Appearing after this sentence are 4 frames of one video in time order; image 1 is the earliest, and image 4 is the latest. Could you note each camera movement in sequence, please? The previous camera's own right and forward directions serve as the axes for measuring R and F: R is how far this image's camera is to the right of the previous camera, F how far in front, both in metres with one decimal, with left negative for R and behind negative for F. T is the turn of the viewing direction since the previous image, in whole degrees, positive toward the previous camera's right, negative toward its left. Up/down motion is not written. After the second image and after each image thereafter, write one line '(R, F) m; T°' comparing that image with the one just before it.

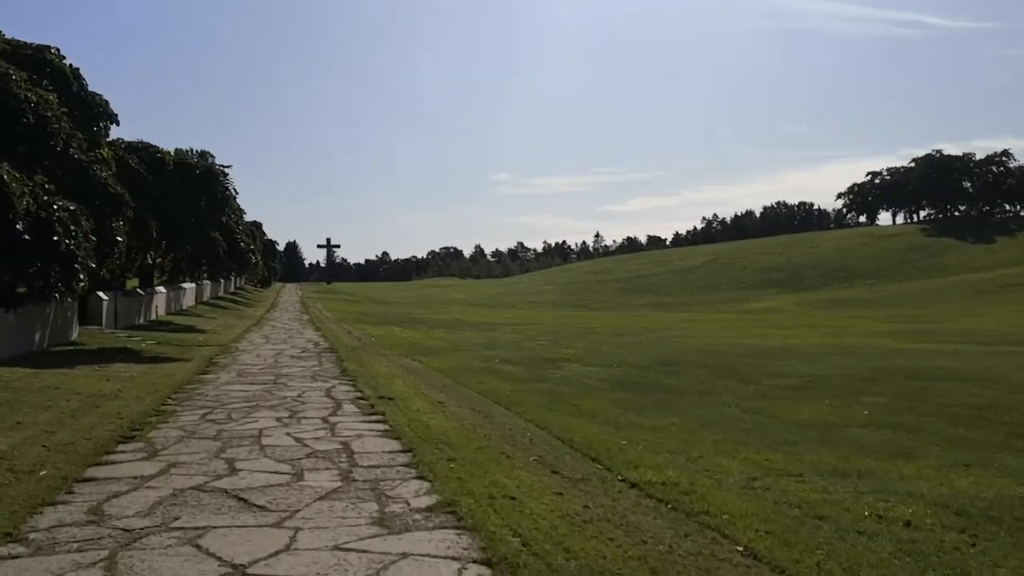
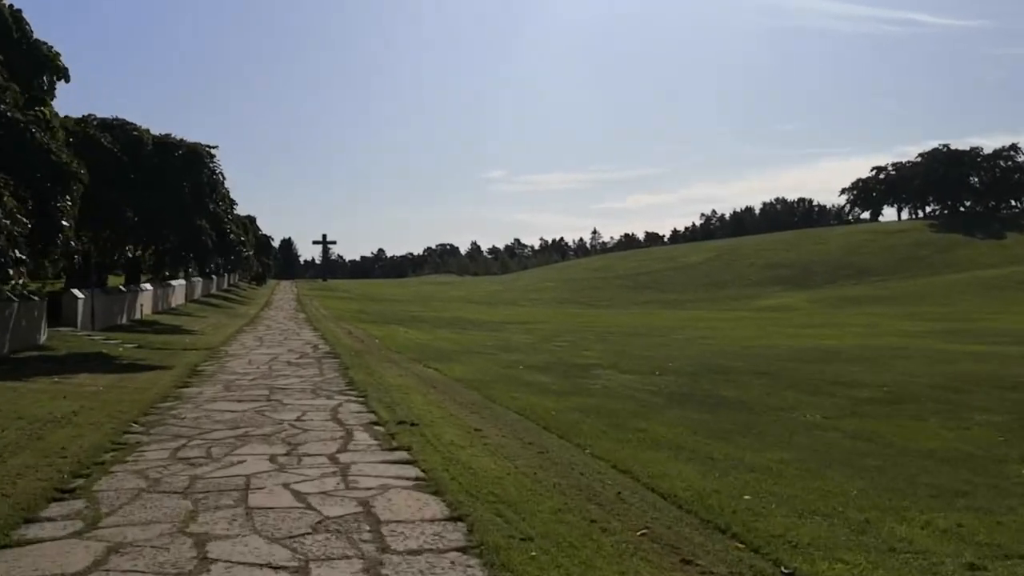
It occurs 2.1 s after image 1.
(-0.6, +2.9) m; 0°
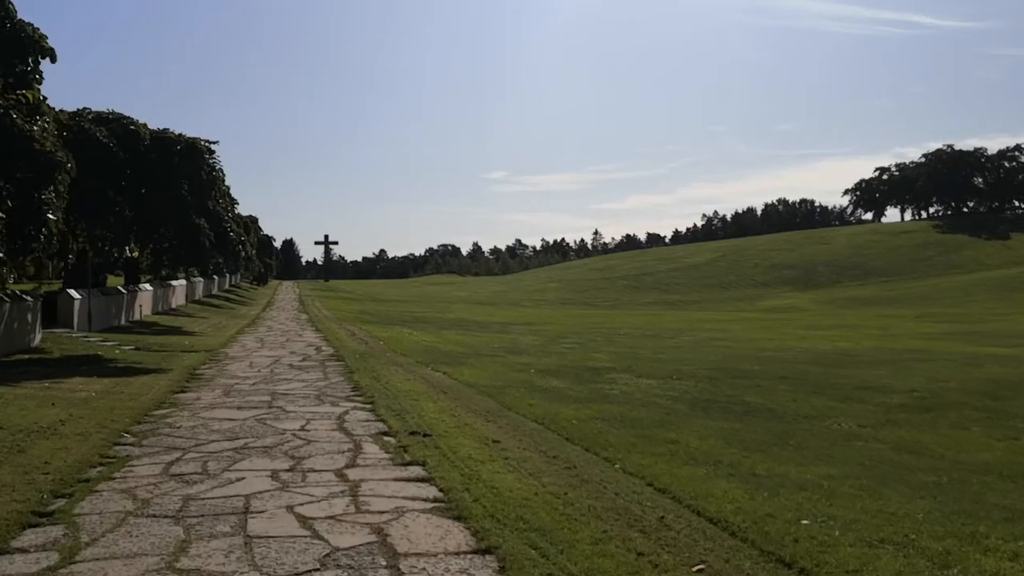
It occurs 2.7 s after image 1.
(-0.2, +0.8) m; 0°
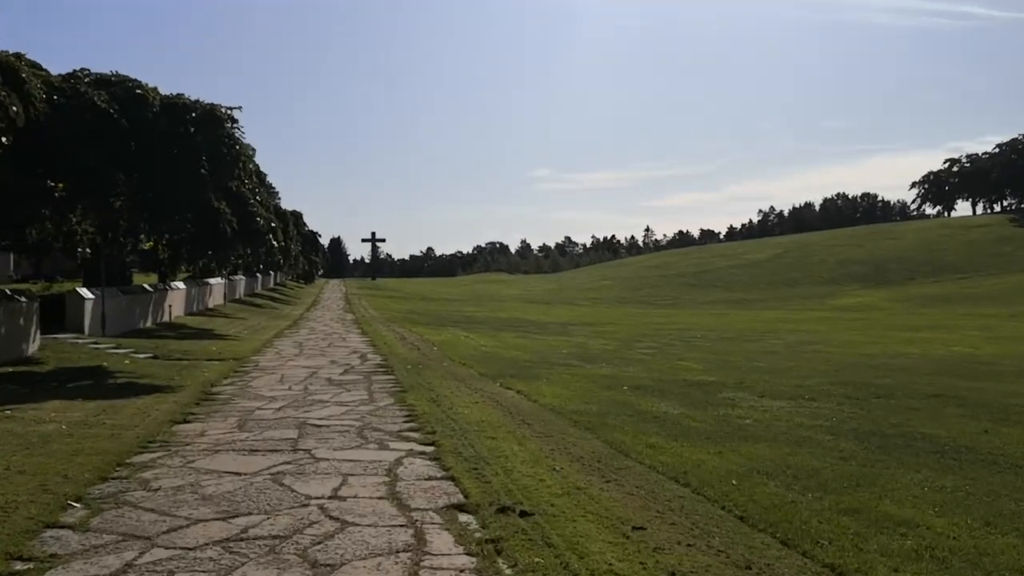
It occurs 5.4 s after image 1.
(-0.6, +3.7) m; -2°
